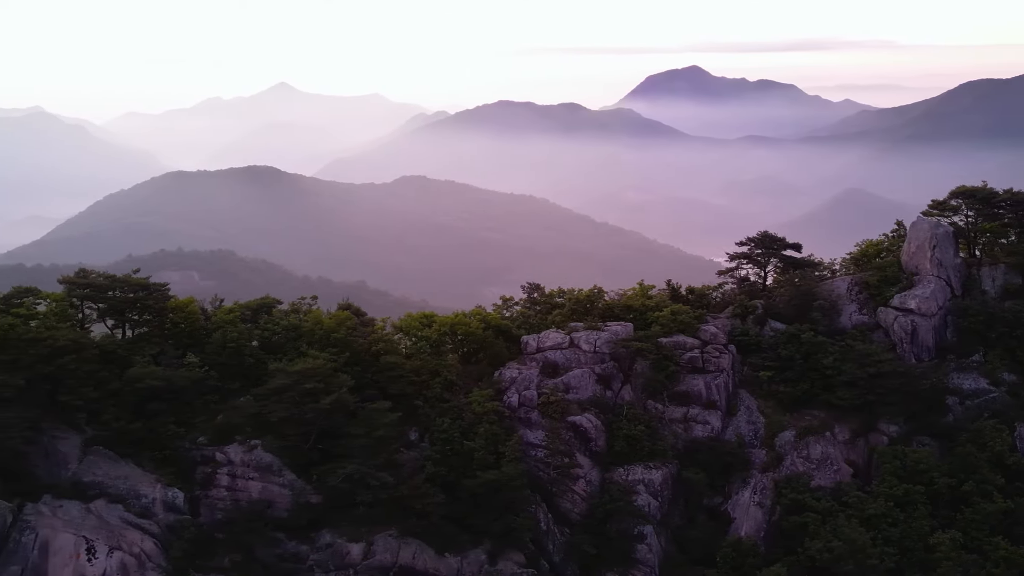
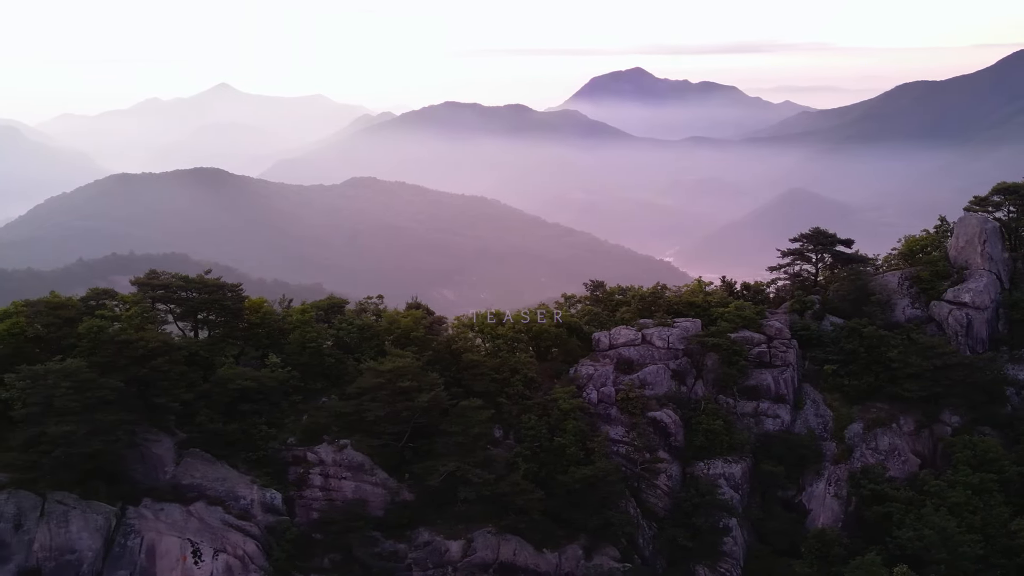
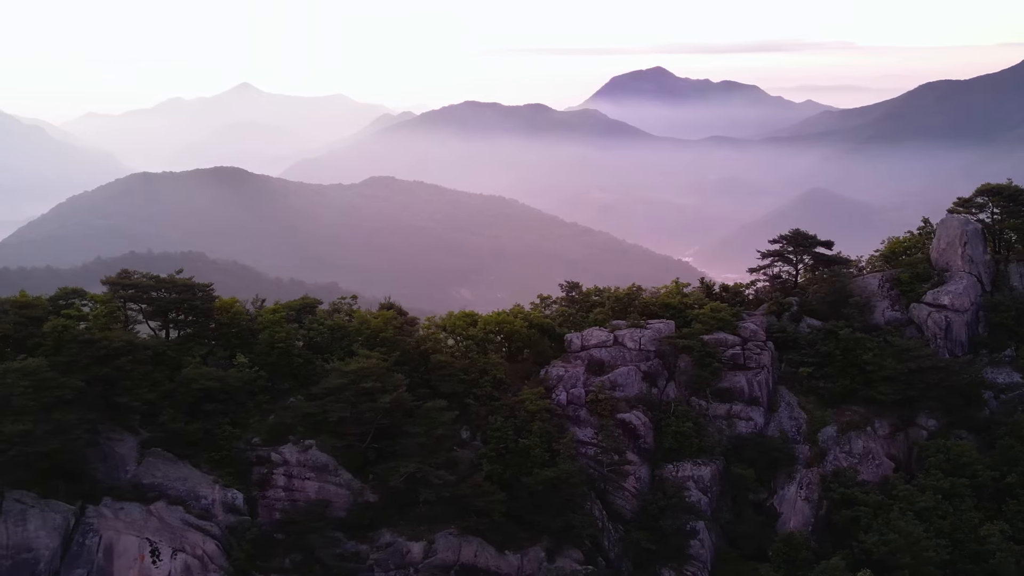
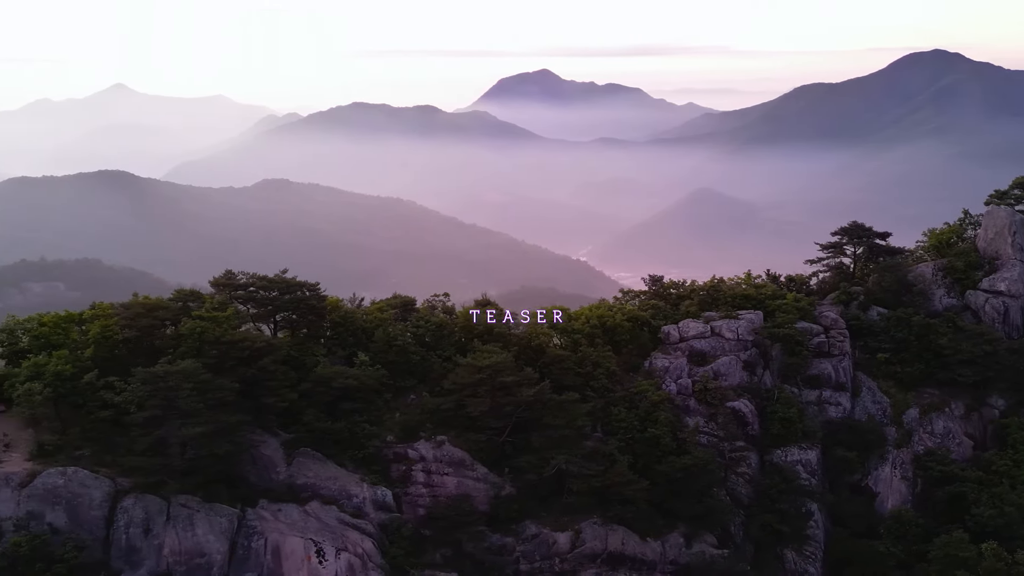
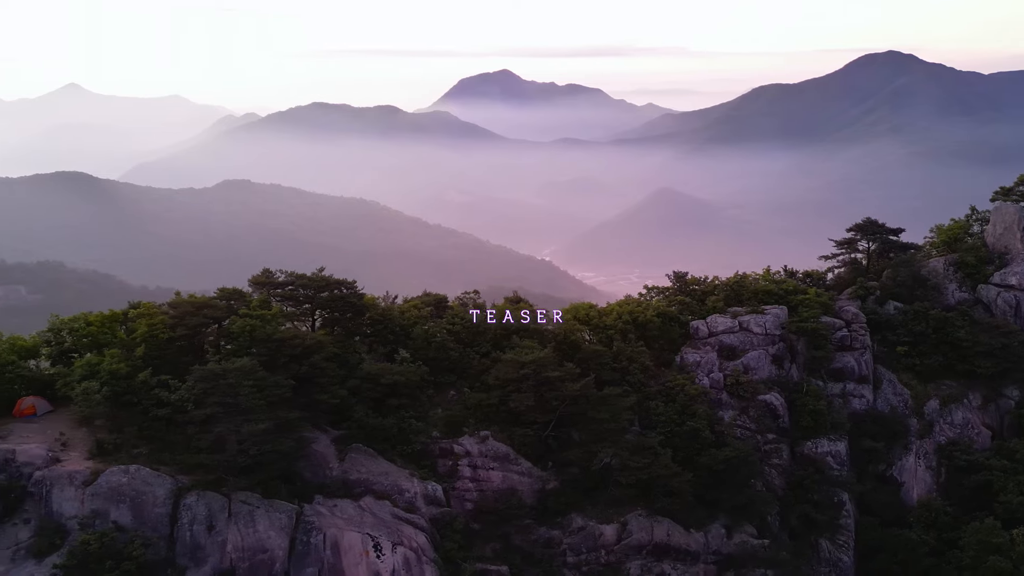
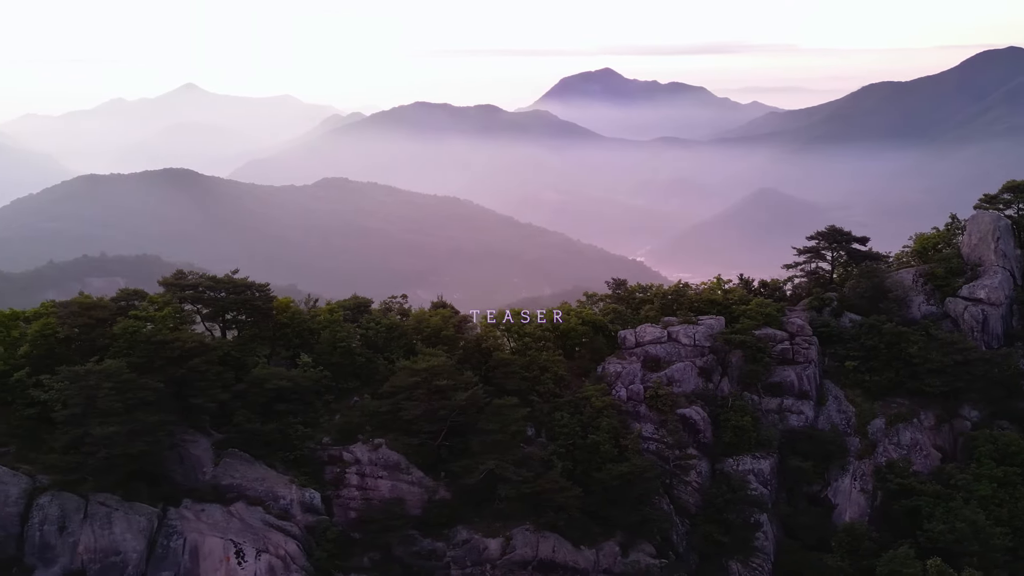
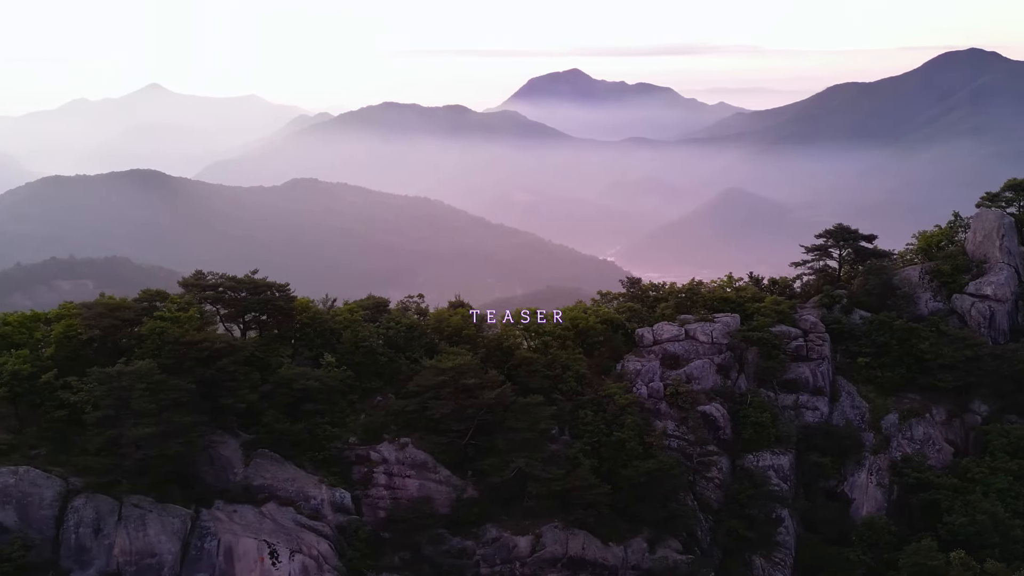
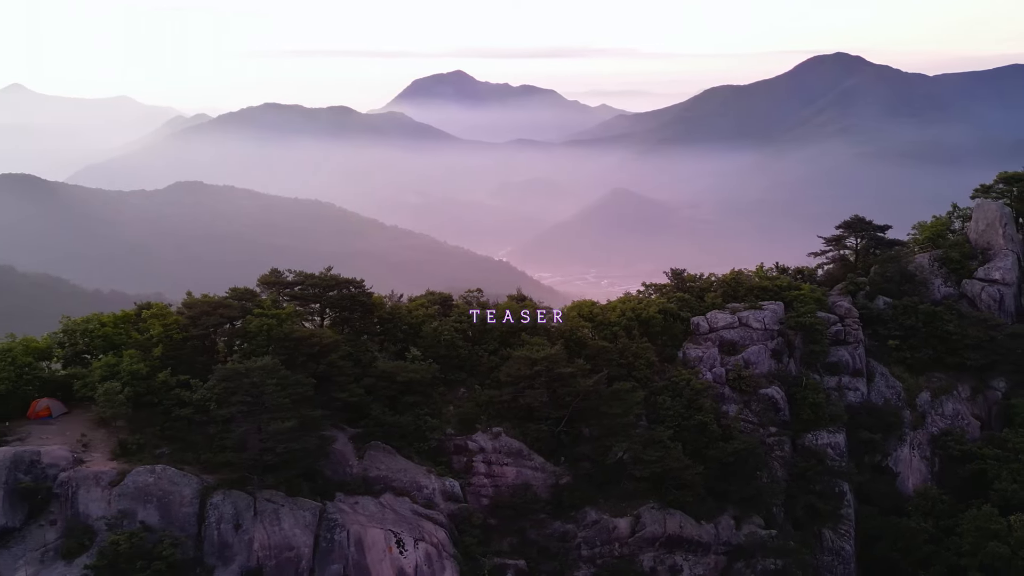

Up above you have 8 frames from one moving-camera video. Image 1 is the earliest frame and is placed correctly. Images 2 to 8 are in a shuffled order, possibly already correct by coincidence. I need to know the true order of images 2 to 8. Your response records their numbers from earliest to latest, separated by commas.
3, 2, 6, 7, 4, 5, 8
